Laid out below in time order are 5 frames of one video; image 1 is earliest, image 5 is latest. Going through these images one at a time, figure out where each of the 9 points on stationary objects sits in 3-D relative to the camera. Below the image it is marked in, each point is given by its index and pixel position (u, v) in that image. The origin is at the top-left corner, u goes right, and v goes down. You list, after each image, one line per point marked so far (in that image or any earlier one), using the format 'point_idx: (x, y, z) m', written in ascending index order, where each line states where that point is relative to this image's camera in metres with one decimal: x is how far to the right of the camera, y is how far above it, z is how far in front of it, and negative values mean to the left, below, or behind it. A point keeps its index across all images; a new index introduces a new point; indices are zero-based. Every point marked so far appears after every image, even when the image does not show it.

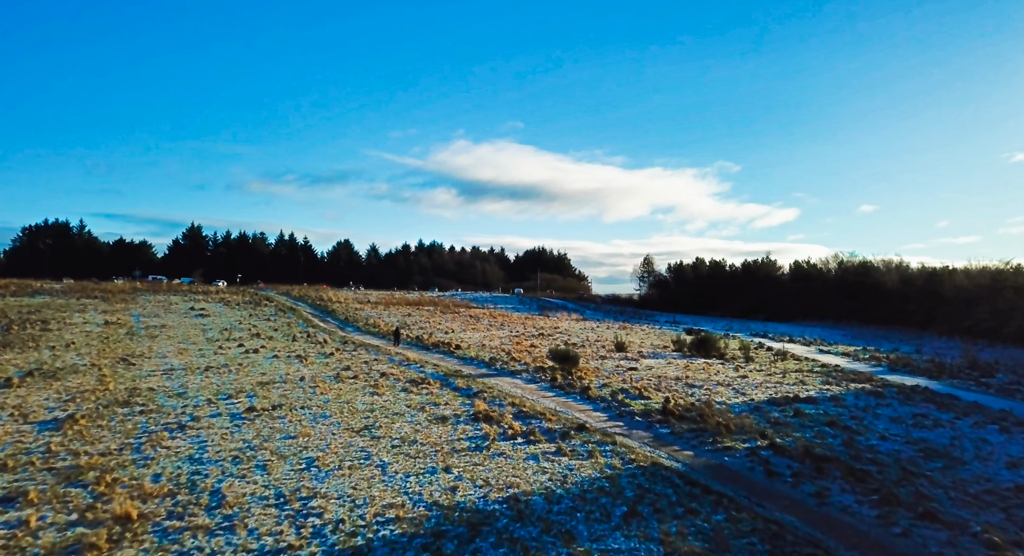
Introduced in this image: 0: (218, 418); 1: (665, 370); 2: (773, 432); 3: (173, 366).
0: (-5.9, -2.8, +12.3) m
1: (+4.9, -3.0, +19.5) m
2: (+5.1, -3.0, +11.9) m
3: (-10.4, -2.7, +18.6) m
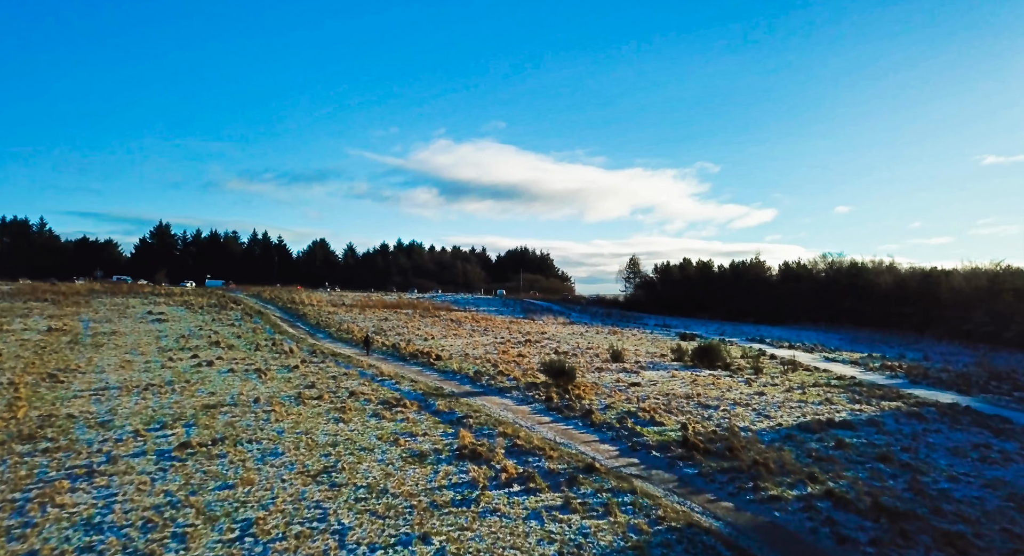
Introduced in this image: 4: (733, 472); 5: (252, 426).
0: (-6.1, -3.0, +9.9) m
1: (+4.6, -3.1, +17.4) m
2: (+5.0, -3.1, +9.9) m
3: (-10.7, -2.8, +16.1) m
4: (+3.5, -3.1, +9.7) m
5: (-5.2, -3.0, +12.1) m
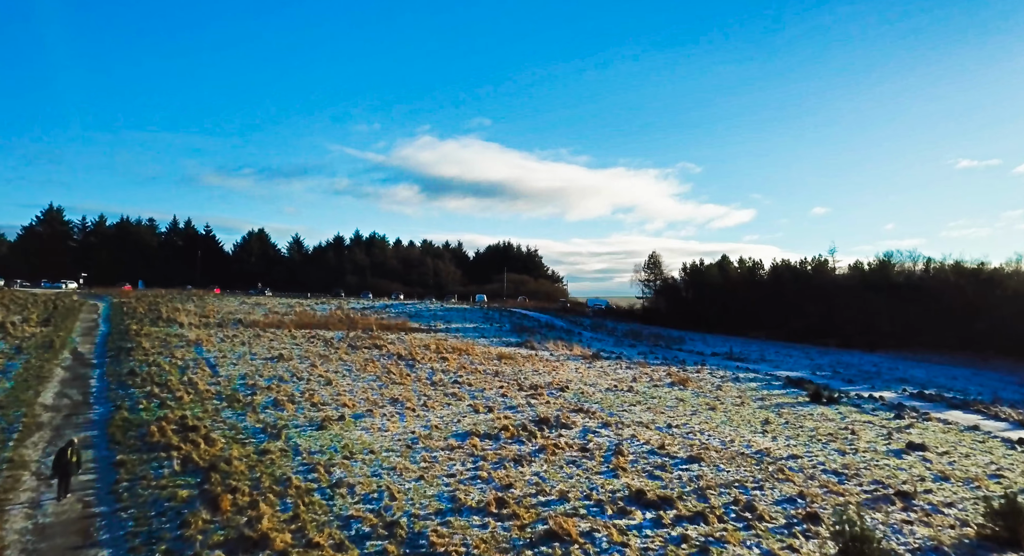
0: (-5.4, -3.2, -6.3) m
1: (+5.0, -3.5, +1.6) m
2: (+5.7, -3.5, -5.9) m
3: (-10.2, -3.0, -0.2) m
4: (+4.2, -3.4, -6.1) m
5: (-4.6, -3.2, -4.0) m
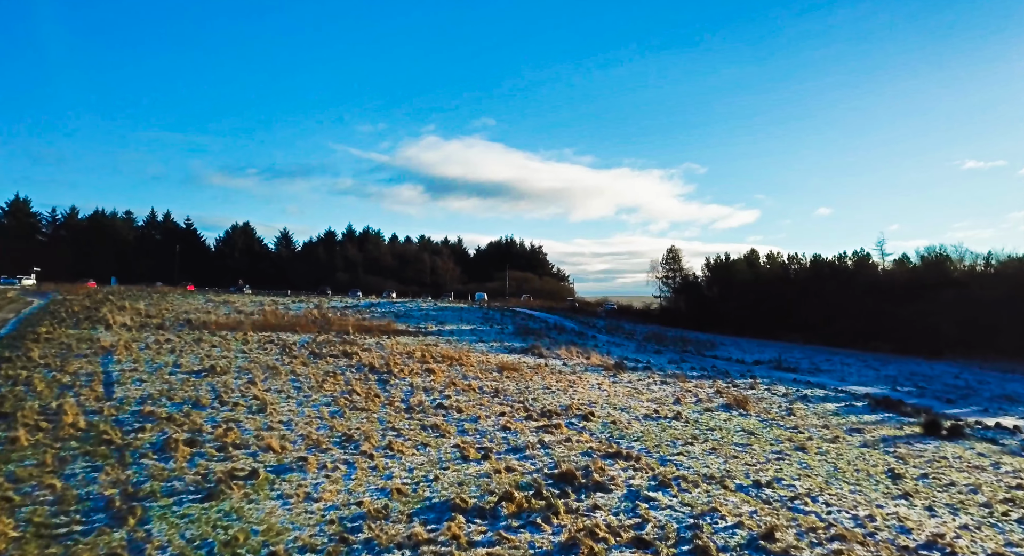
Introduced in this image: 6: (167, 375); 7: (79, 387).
0: (-5.4, -2.9, -11.5) m
1: (+5.0, -3.1, -3.6) m
2: (+5.7, -3.2, -11.2) m
3: (-10.2, -2.7, -5.4) m
4: (+4.2, -3.1, -11.4) m
5: (-4.6, -2.9, -9.2) m
6: (-8.8, -2.5, +15.5) m
7: (-9.9, -2.4, +13.9) m
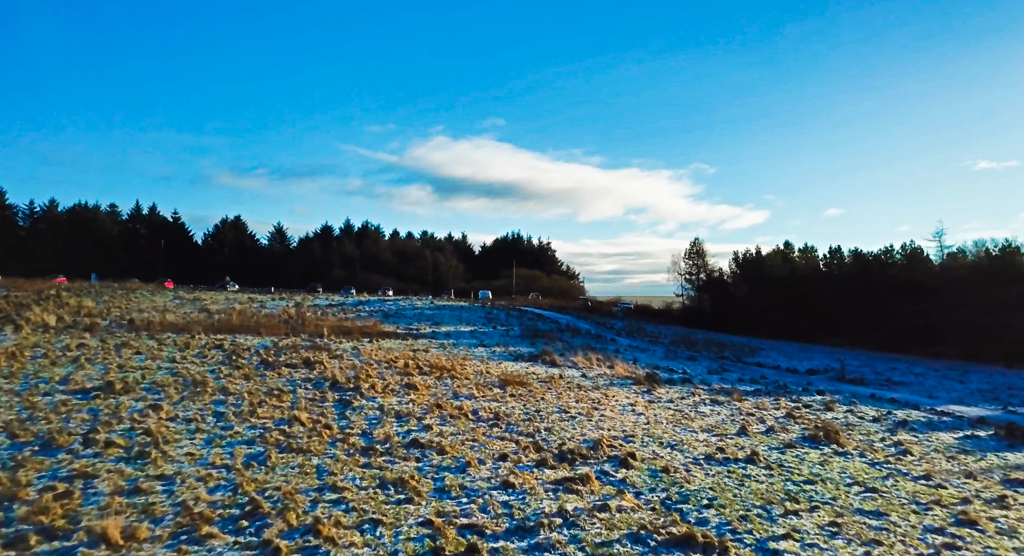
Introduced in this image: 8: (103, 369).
0: (-5.6, -2.6, -15.8) m
1: (+4.9, -2.8, -8.1) m
2: (+5.4, -2.9, -15.7) m
3: (-10.4, -2.3, -9.7) m
4: (+4.0, -2.8, -15.9) m
5: (-4.8, -2.6, -13.6) m
6: (-8.7, -2.2, +11.2) m
7: (-9.8, -2.1, +9.6) m
8: (-9.2, -2.0, +13.9) m
